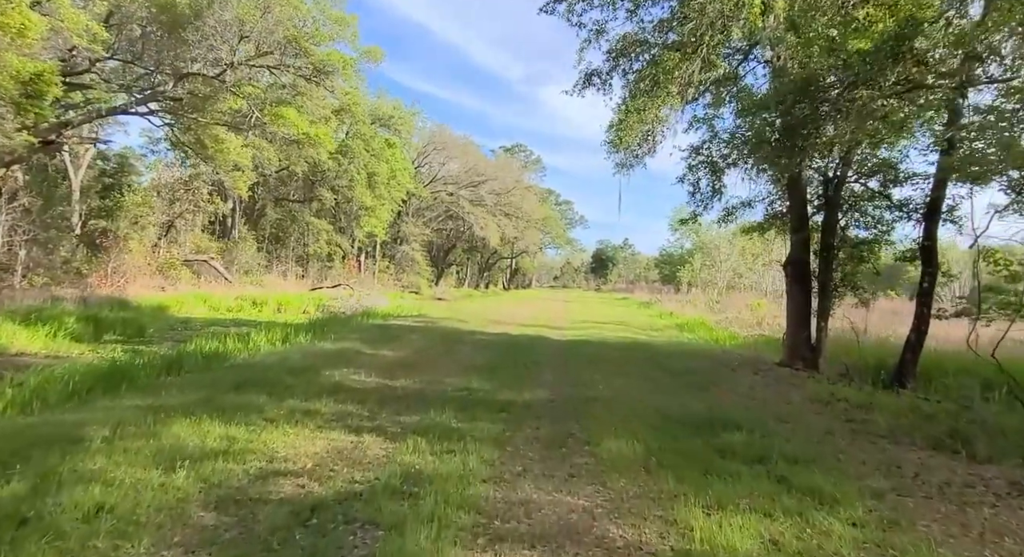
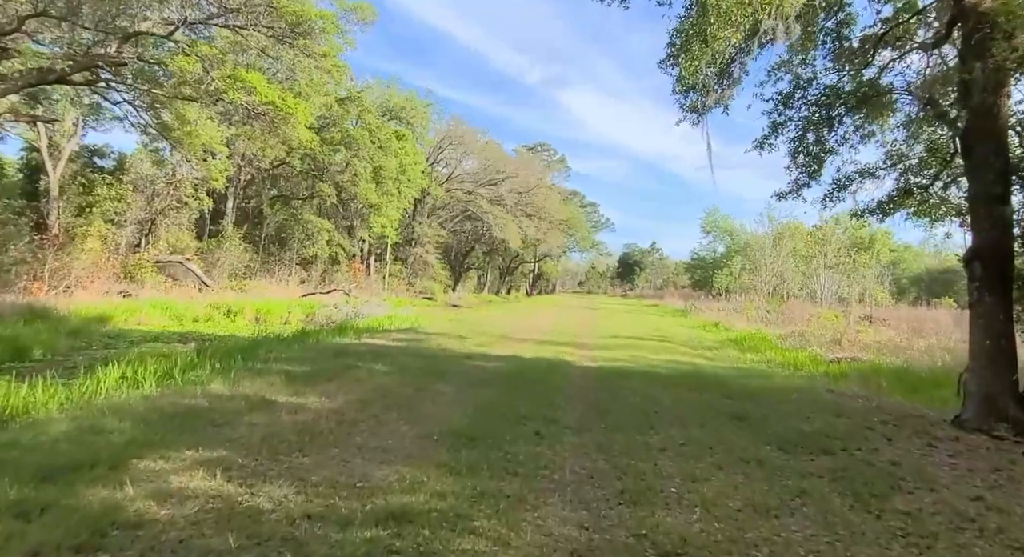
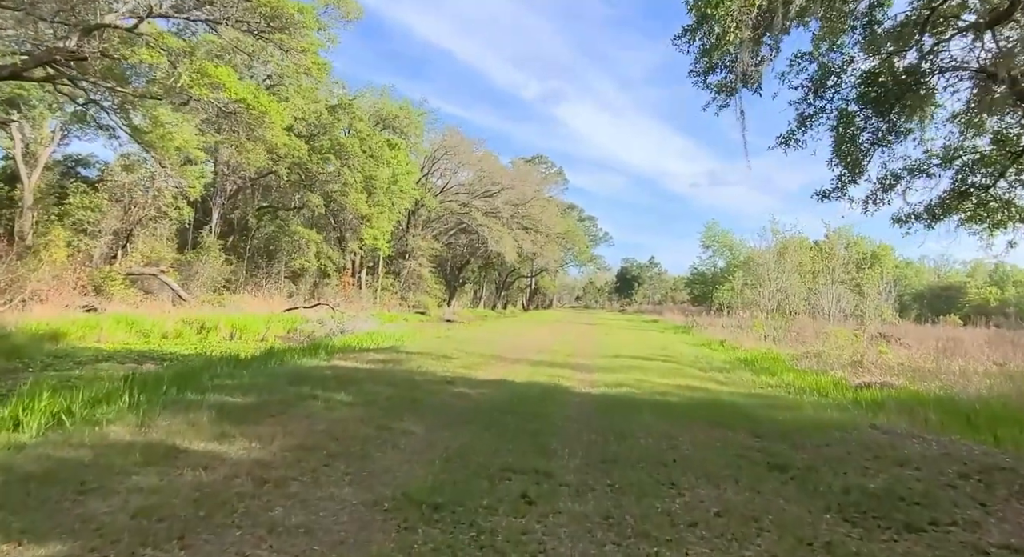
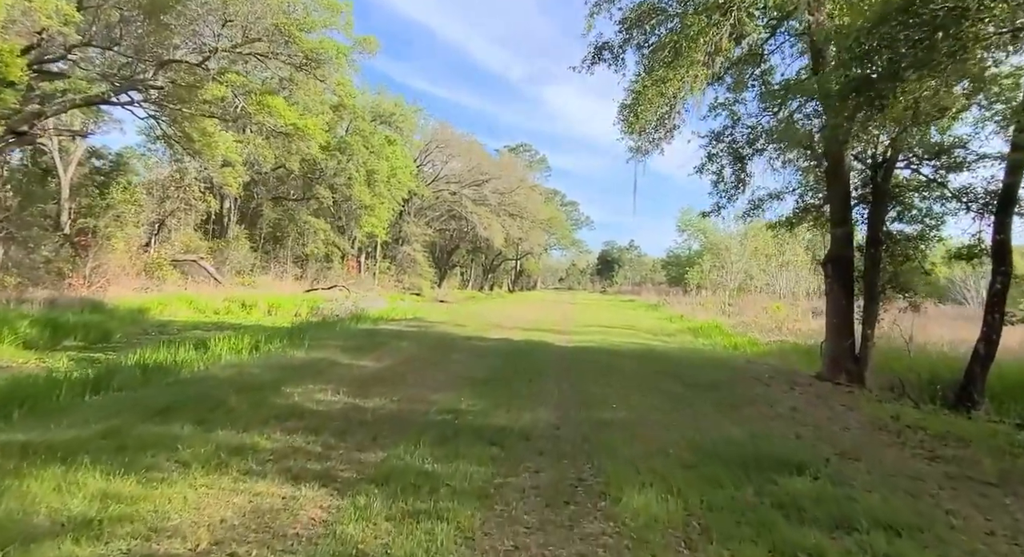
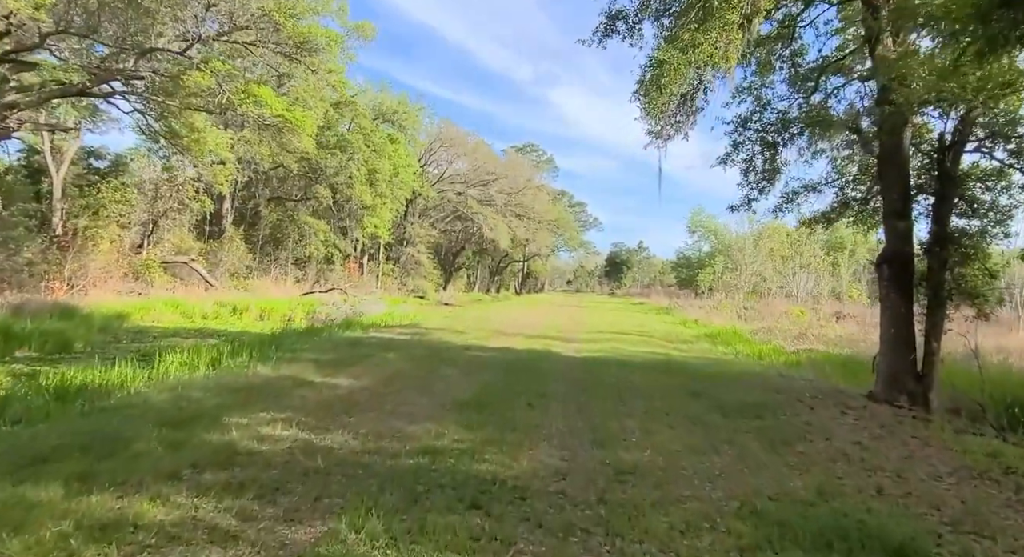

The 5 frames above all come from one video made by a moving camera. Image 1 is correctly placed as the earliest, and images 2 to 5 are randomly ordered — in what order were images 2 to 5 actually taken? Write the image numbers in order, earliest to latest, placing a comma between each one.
4, 5, 2, 3
